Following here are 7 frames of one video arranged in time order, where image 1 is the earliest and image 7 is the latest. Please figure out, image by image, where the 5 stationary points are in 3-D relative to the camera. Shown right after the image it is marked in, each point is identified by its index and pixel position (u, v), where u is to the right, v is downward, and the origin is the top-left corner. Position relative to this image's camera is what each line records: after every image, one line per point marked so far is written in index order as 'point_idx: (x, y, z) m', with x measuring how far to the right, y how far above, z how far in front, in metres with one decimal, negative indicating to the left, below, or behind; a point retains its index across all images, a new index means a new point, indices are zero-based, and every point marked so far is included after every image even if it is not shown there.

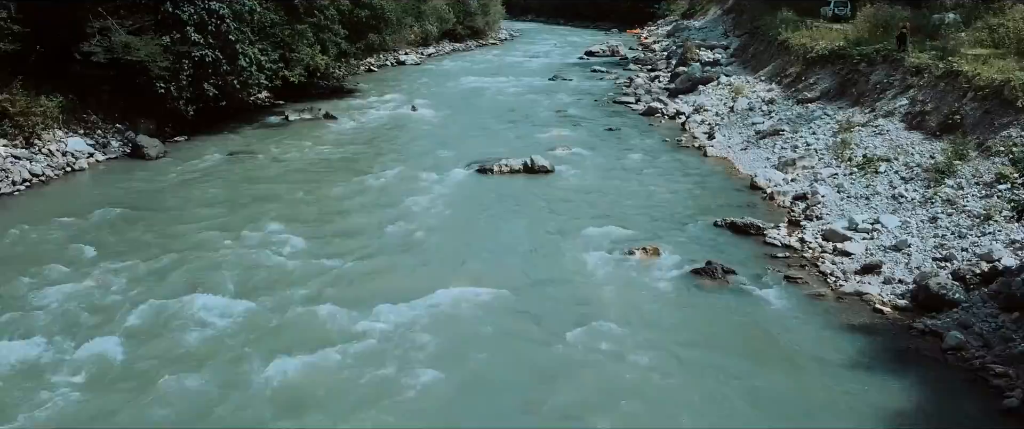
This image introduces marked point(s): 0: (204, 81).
0: (-6.0, +2.6, +19.9) m
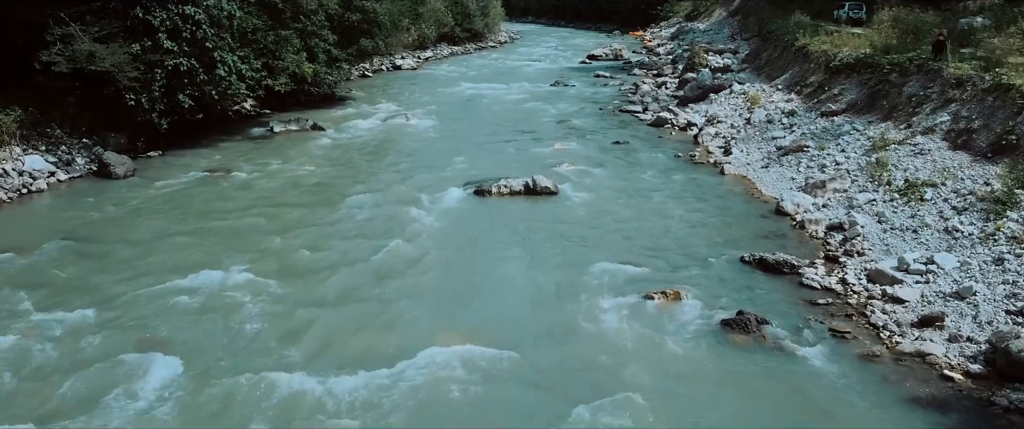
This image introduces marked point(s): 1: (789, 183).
0: (-6.0, +2.2, +18.4) m
1: (+4.2, +0.5, +15.3) m
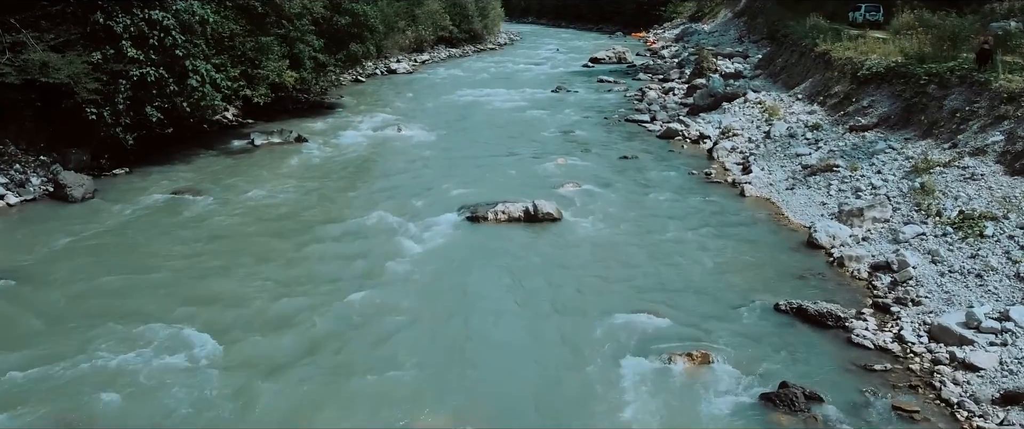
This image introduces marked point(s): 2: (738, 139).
0: (-6.0, +1.8, +16.8) m
1: (+4.1, +0.1, +13.7) m
2: (+4.2, +1.4, +19.1) m
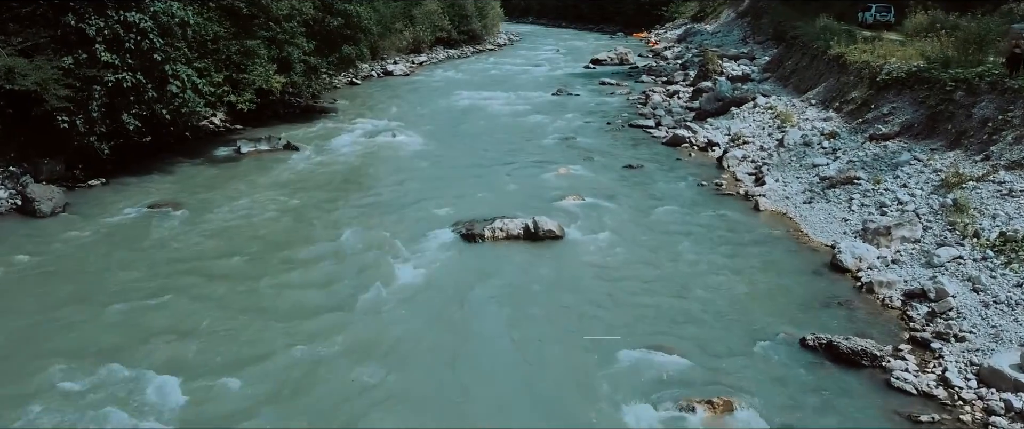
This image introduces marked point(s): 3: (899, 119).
0: (-6.0, +1.6, +15.8) m
1: (+4.1, -0.2, +12.8) m
2: (+4.2, +1.2, +18.1) m
3: (+5.9, +1.4, +15.5) m
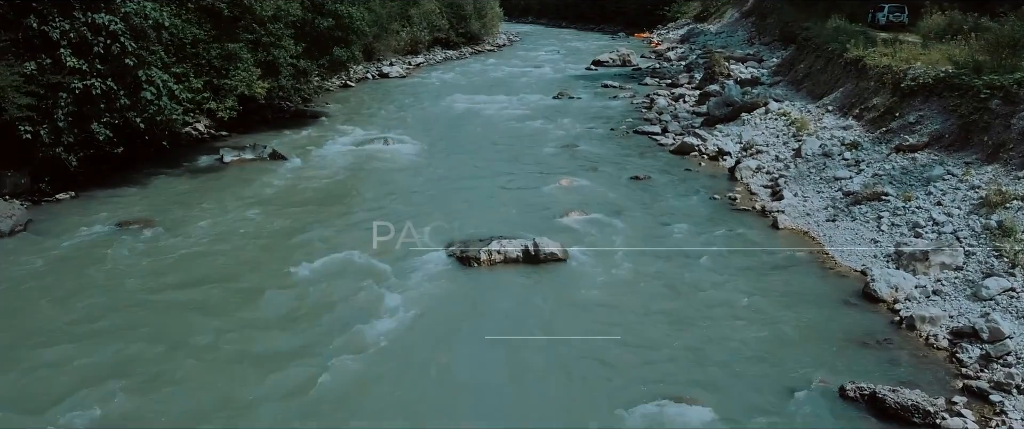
0: (-6.0, +1.4, +14.7) m
1: (+4.1, -0.4, +11.6) m
2: (+4.2, +1.0, +17.0) m
3: (+5.9, +1.2, +14.4) m
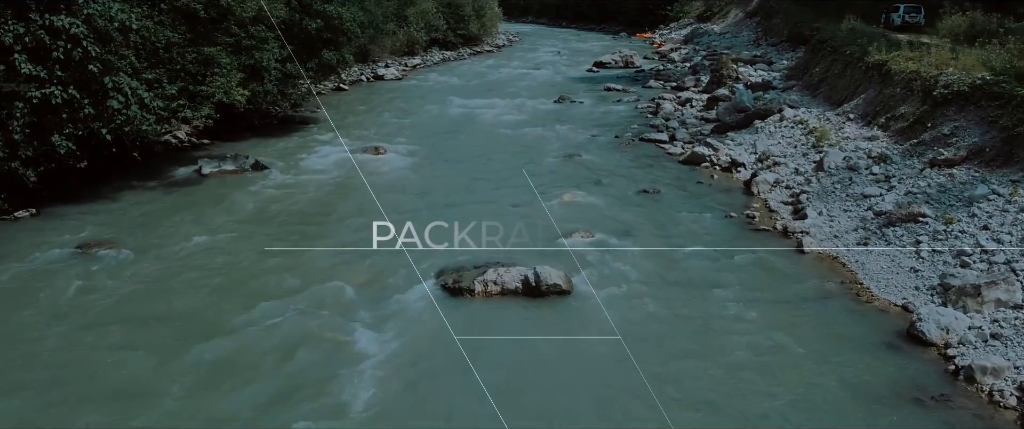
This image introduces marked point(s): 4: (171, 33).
0: (-6.1, +1.1, +13.4) m
1: (+4.1, -0.7, +10.4) m
2: (+4.2, +0.7, +15.7) m
3: (+5.9, +0.9, +13.2) m
4: (-5.3, +2.8, +15.8) m
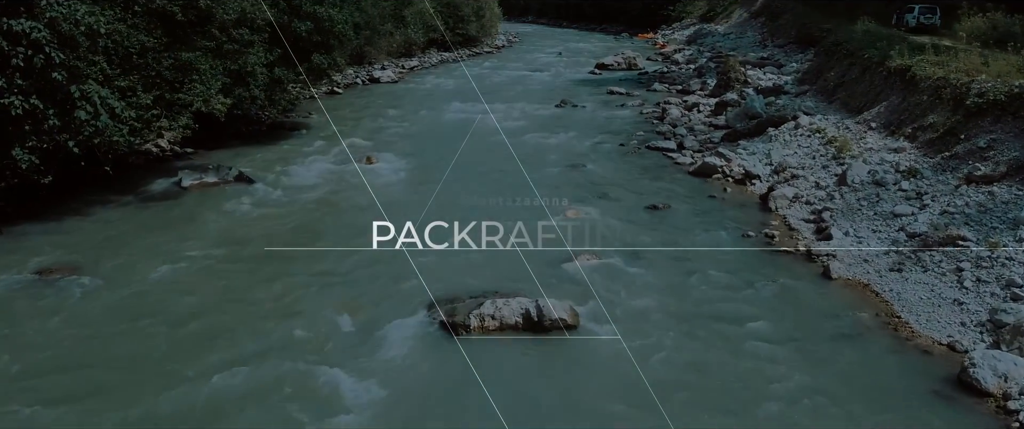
0: (-6.1, +0.8, +12.4) m
1: (+4.1, -0.9, +9.4) m
2: (+4.2, +0.4, +14.7) m
3: (+5.9, +0.7, +12.1) m
4: (-5.3, +2.6, +14.8) m
